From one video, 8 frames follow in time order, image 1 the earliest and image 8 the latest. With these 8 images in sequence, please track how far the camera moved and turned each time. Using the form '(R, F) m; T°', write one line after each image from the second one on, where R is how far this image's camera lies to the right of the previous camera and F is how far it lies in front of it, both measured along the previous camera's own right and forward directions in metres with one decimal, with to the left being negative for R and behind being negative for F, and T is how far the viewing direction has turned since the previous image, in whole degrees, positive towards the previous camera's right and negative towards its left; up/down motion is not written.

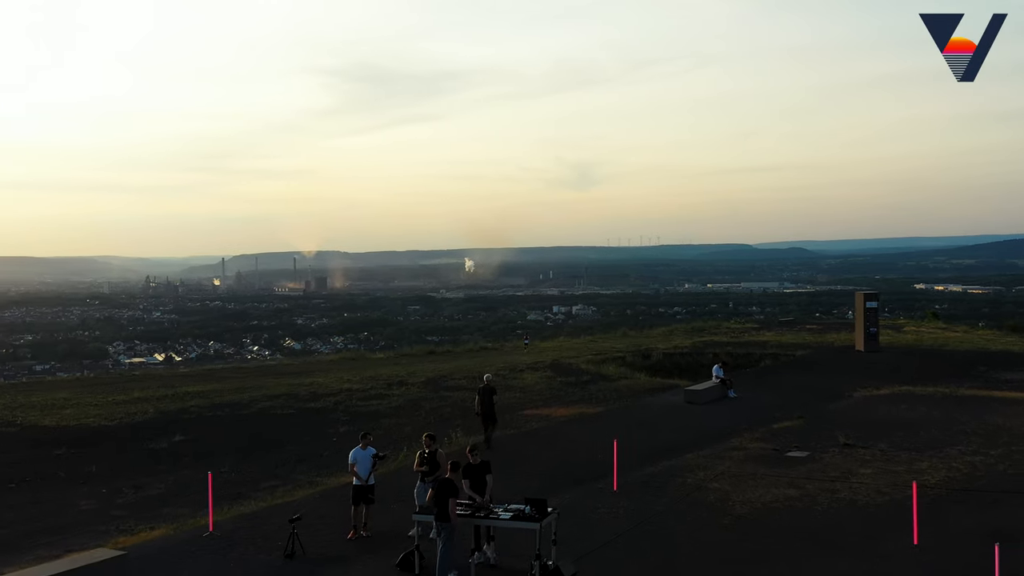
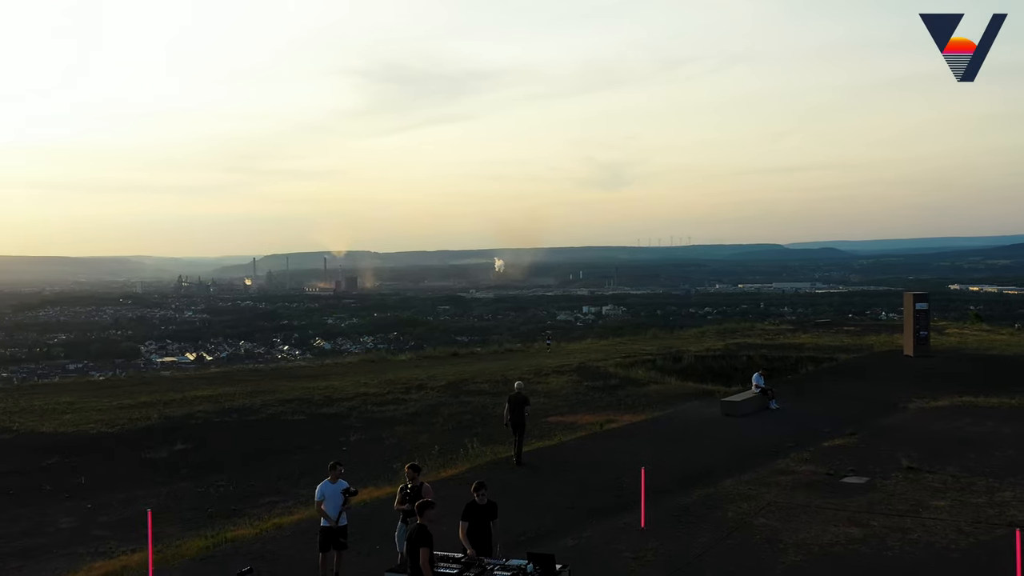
(+0.1, +0.9) m; -2°
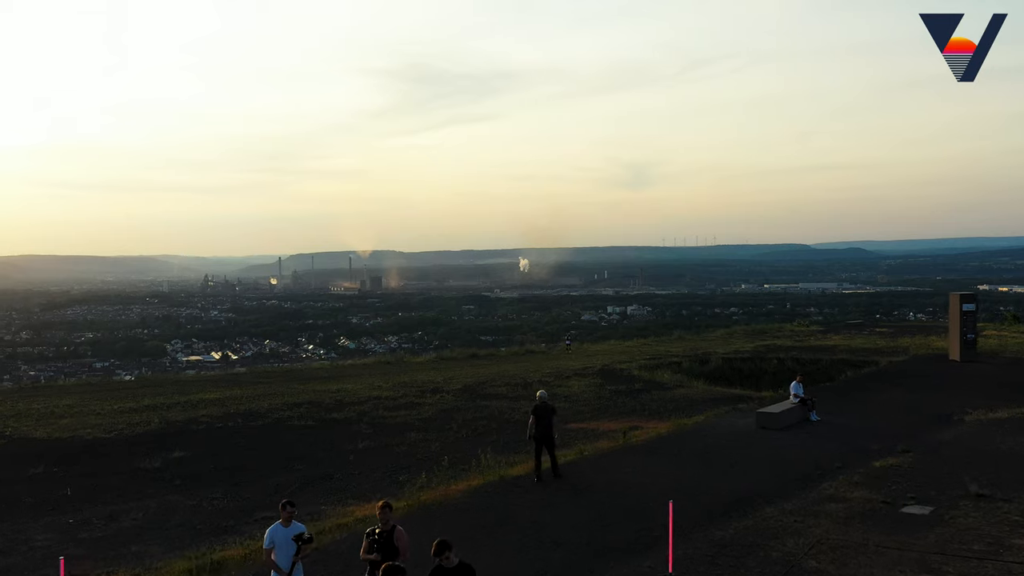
(+0.1, +0.8) m; -1°
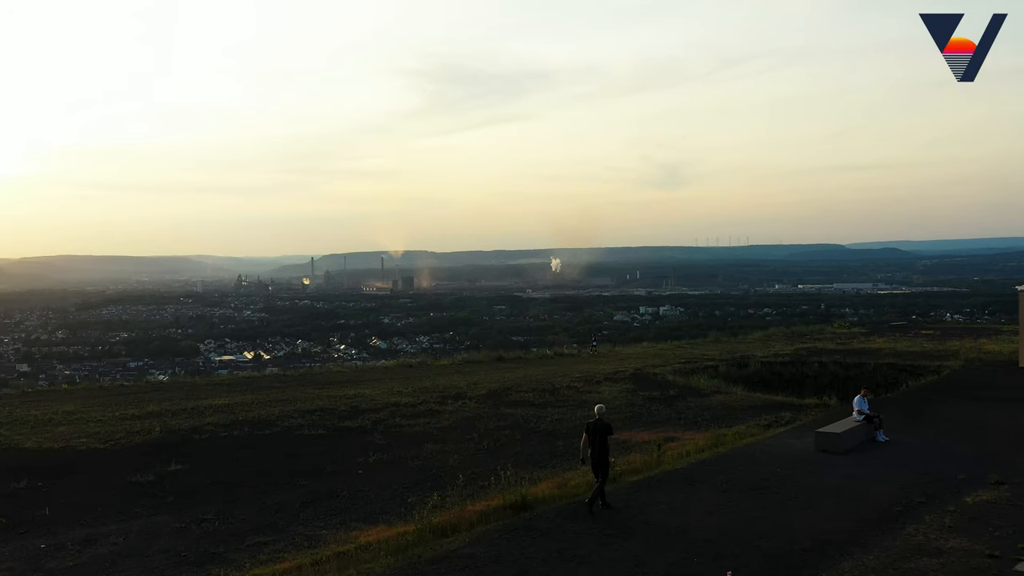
(+0.1, +1.1) m; -2°
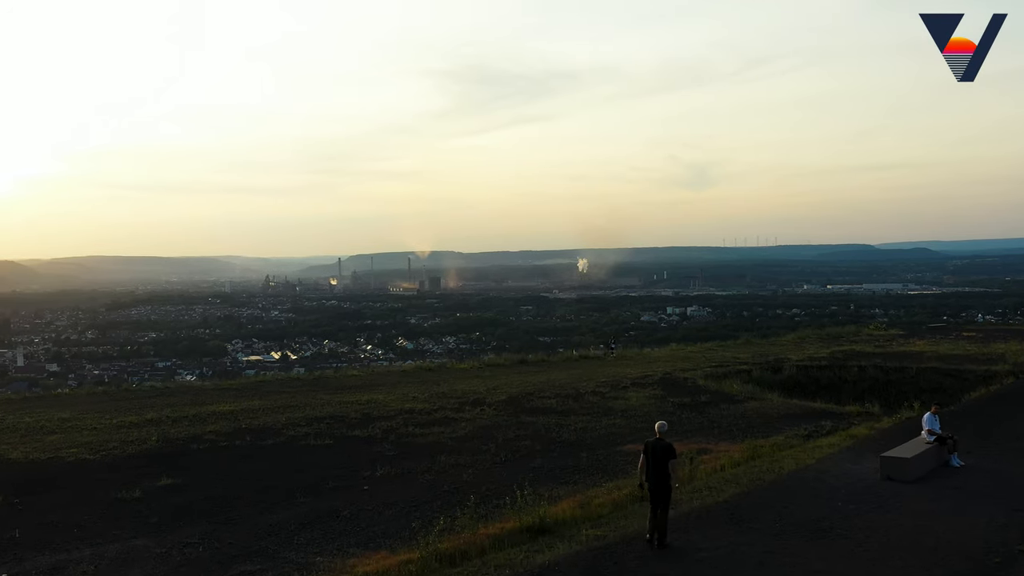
(+0.1, +1.0) m; -1°
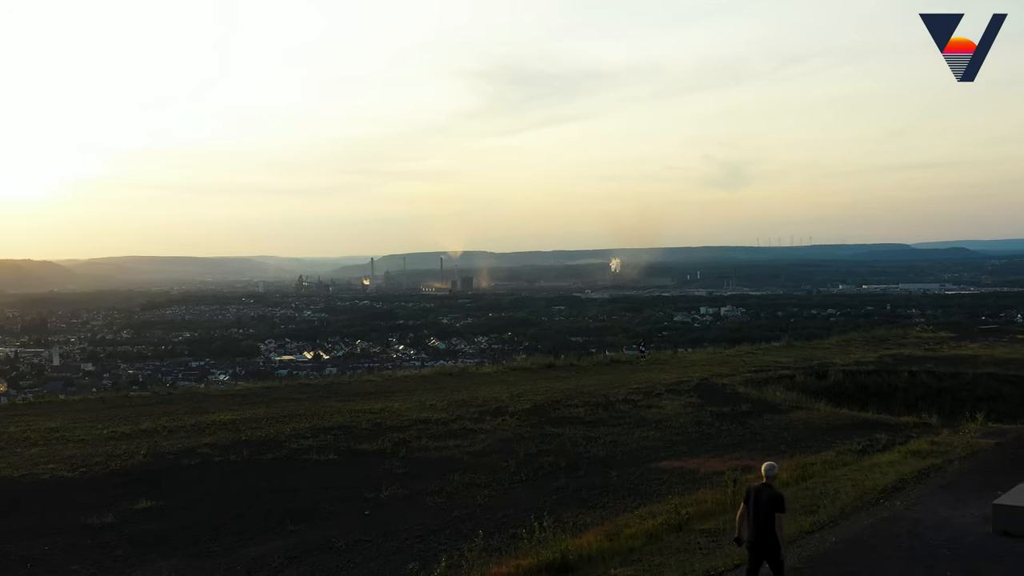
(+0.1, +1.2) m; -2°
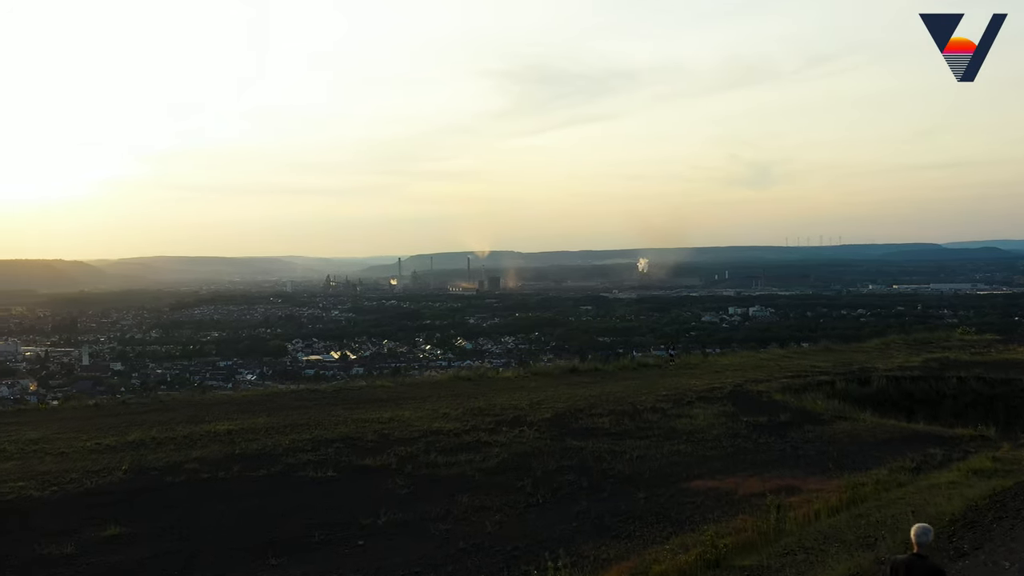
(+0.1, +1.1) m; -1°
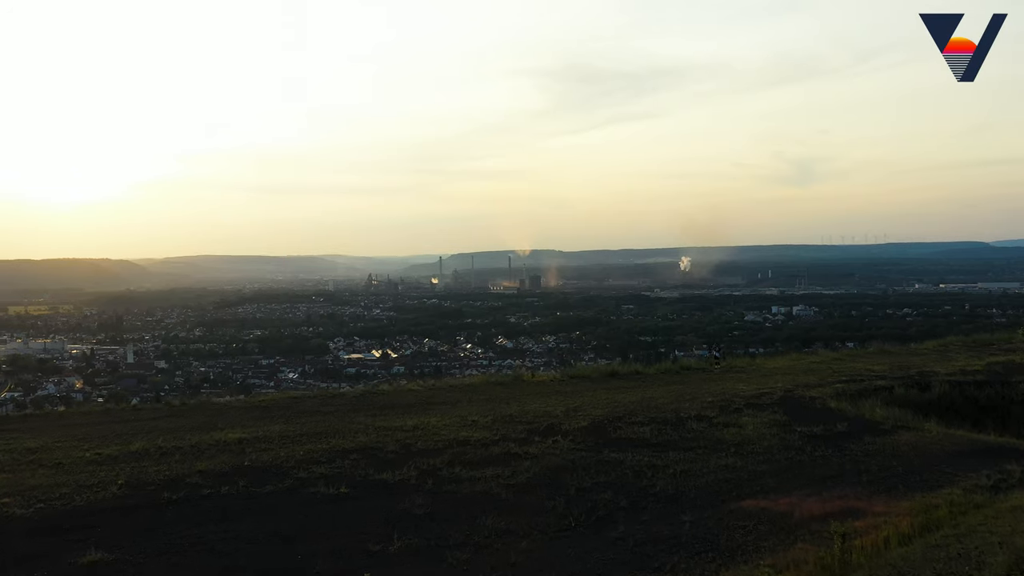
(+0.1, +1.0) m; -2°
